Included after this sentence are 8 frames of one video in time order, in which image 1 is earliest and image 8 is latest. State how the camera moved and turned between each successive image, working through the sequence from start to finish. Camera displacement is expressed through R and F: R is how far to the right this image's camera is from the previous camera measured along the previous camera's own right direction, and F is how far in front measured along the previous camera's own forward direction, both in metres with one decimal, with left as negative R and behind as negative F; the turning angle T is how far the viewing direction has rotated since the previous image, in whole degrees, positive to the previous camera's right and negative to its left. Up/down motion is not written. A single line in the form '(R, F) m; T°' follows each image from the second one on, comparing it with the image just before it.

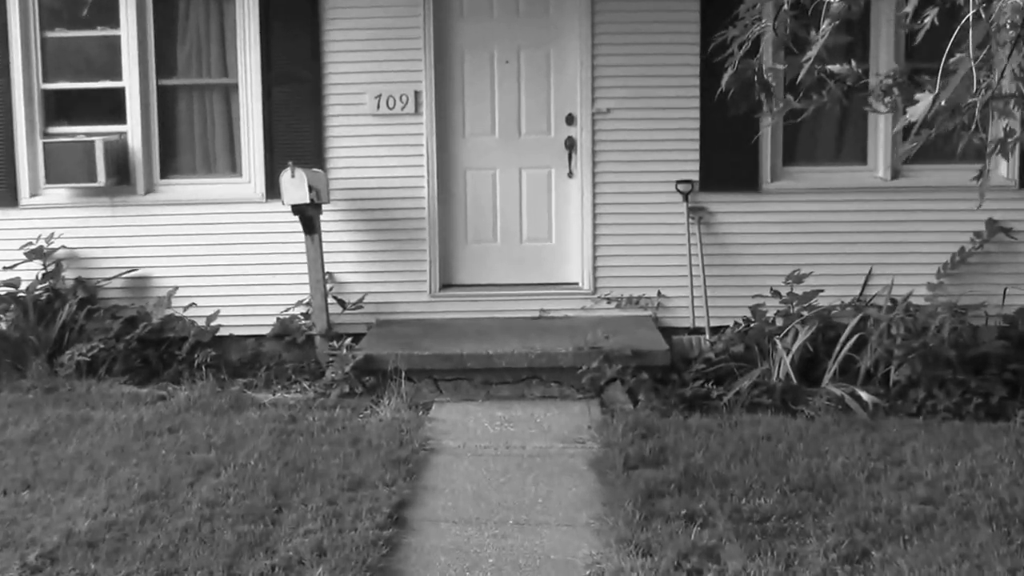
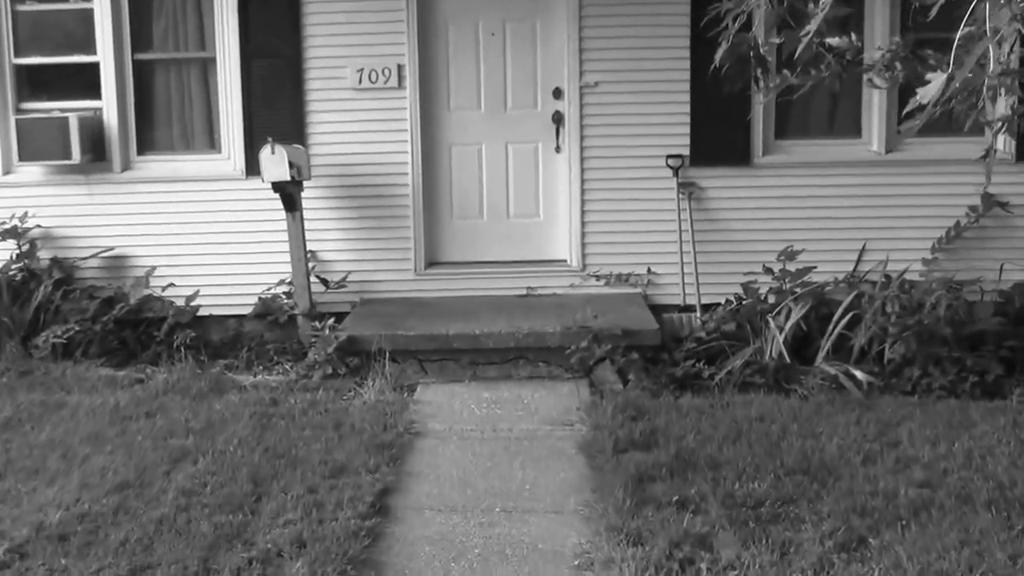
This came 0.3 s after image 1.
(0.0, +0.1) m; 0°
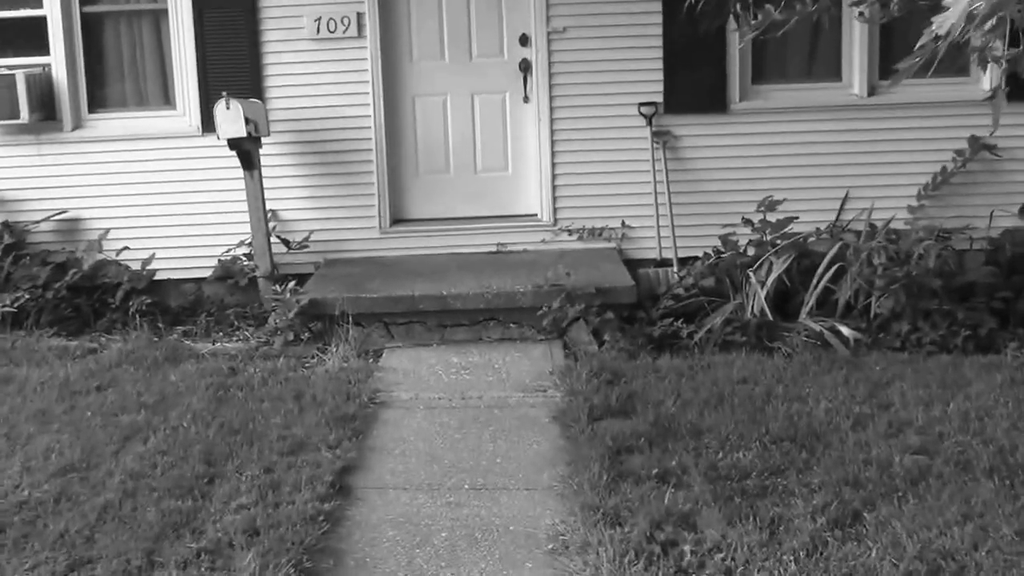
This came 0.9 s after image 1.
(0.0, +0.3) m; +1°
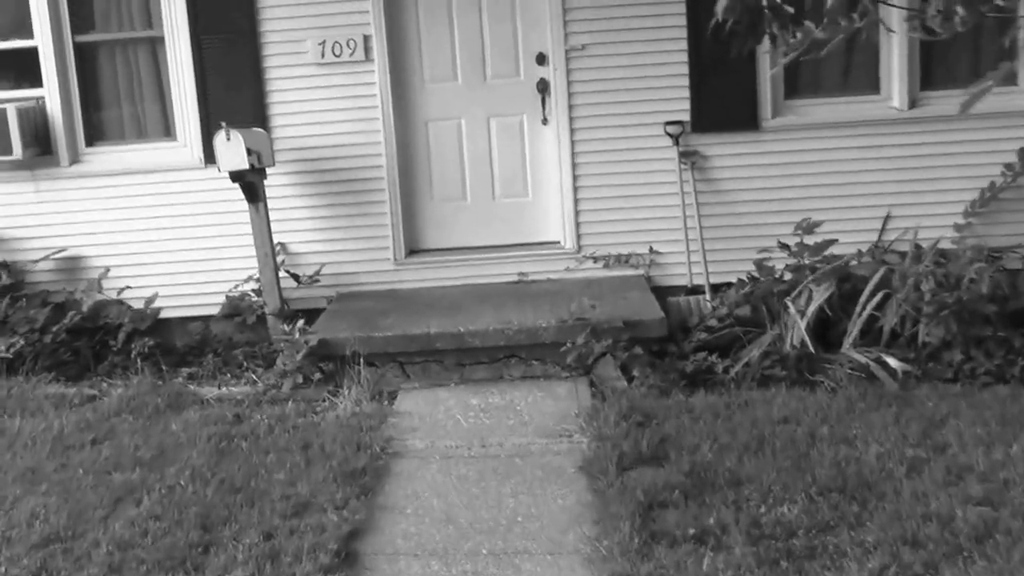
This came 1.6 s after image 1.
(0.0, +0.3) m; -1°
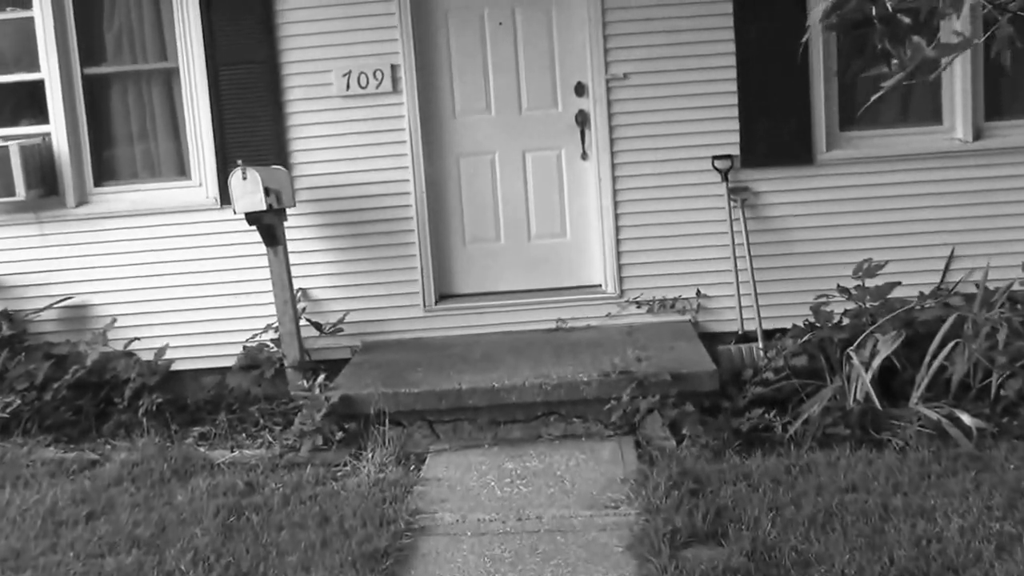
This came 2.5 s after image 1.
(0.0, +0.4) m; -1°
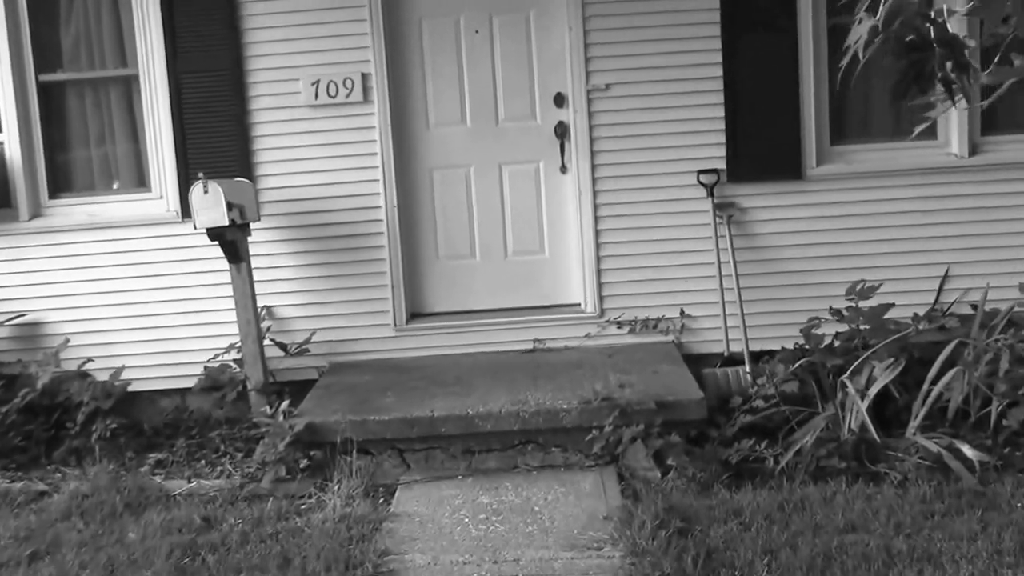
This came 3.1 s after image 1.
(0.0, +0.3) m; +1°
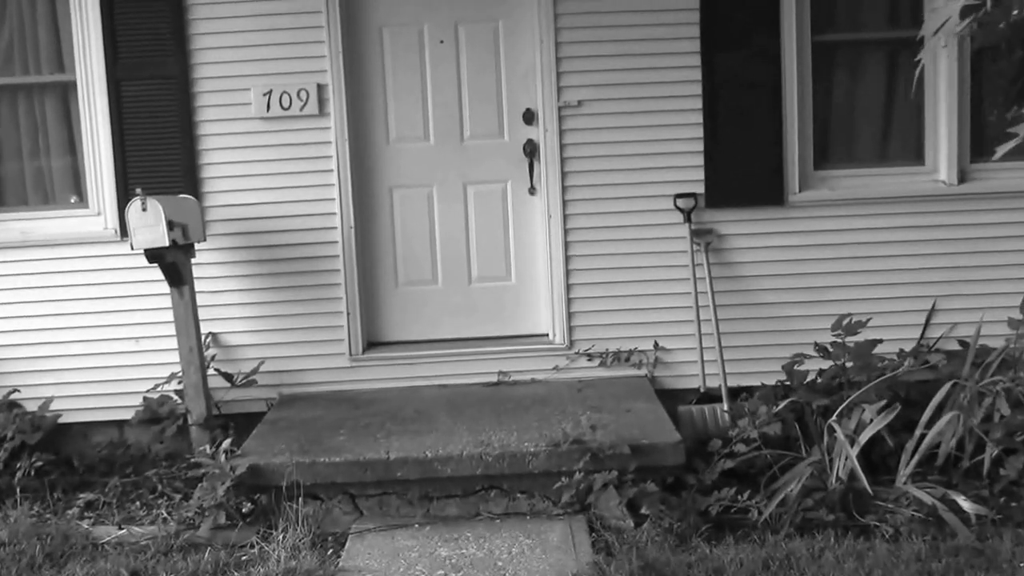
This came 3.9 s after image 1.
(0.0, +0.3) m; +1°
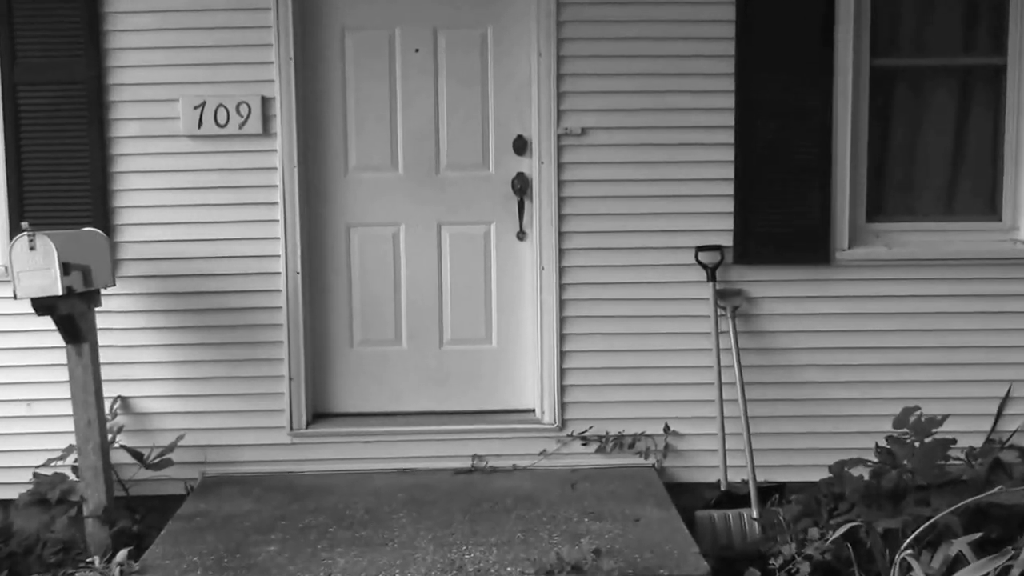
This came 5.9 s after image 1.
(0.0, +0.9) m; +1°
